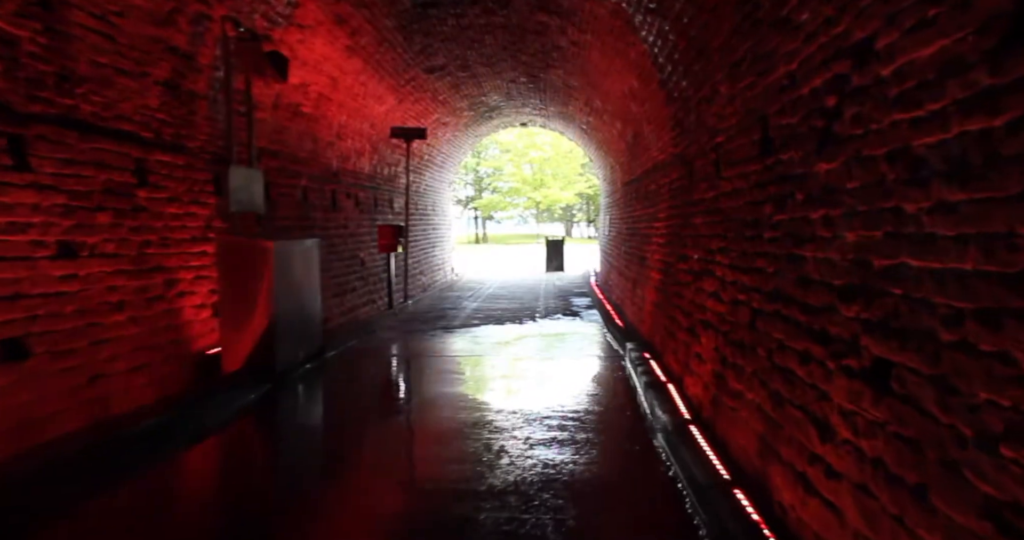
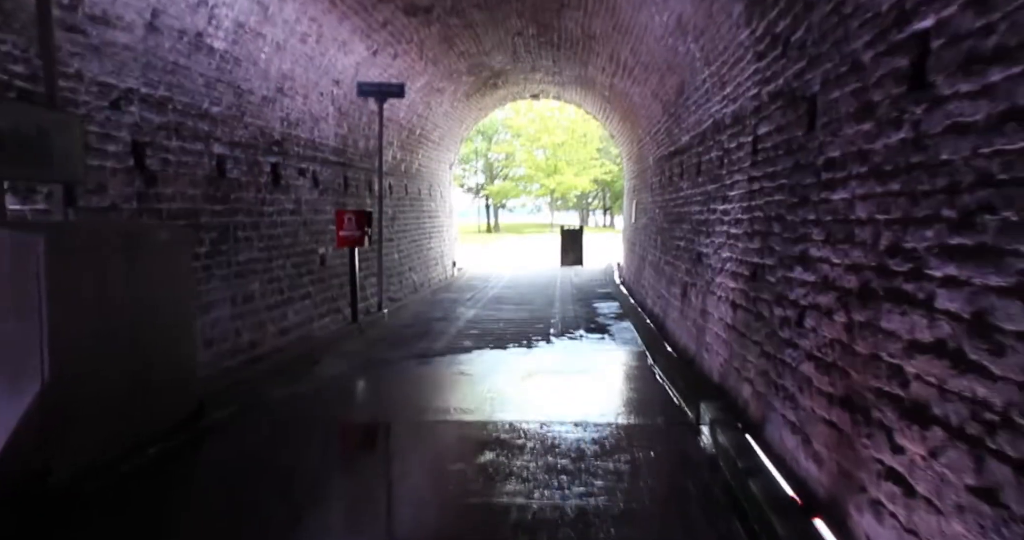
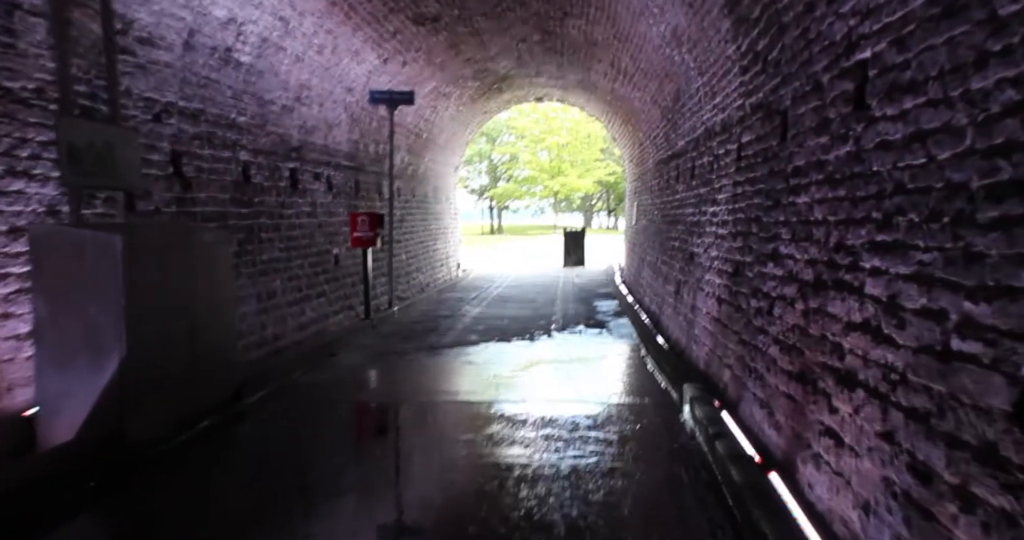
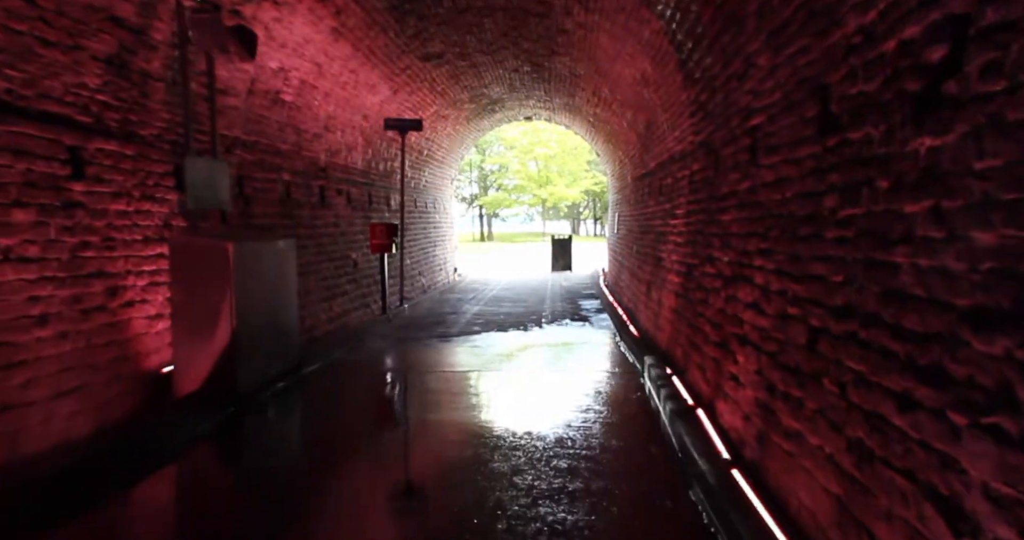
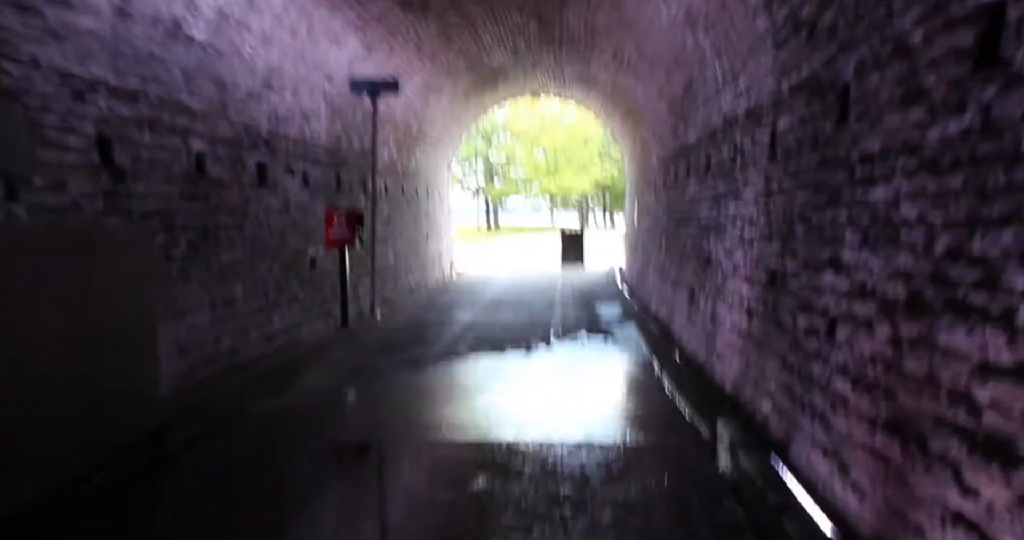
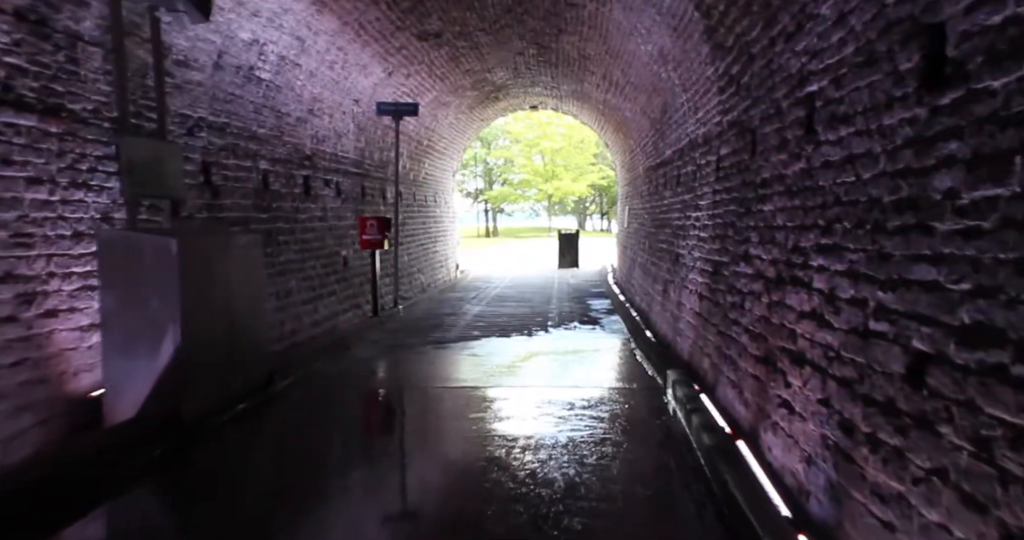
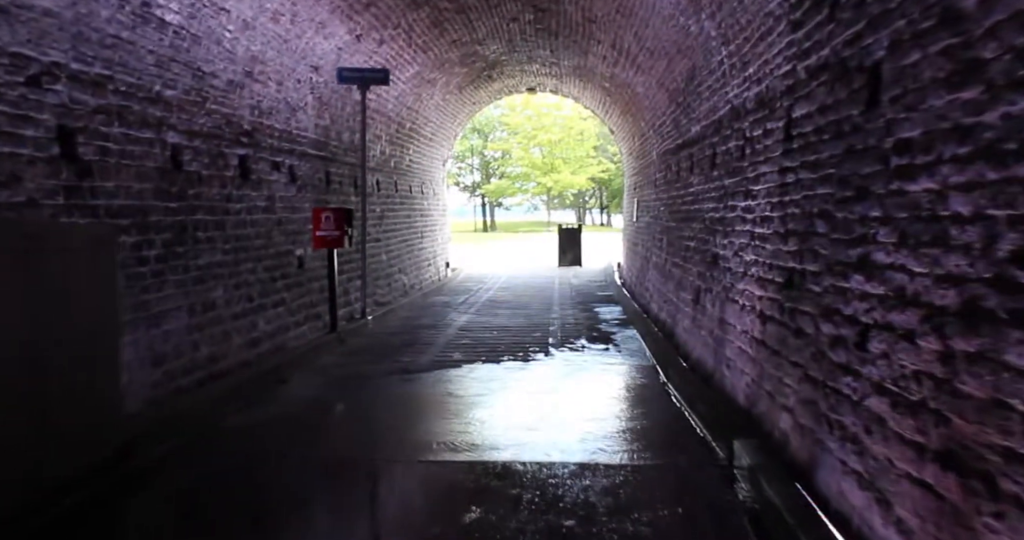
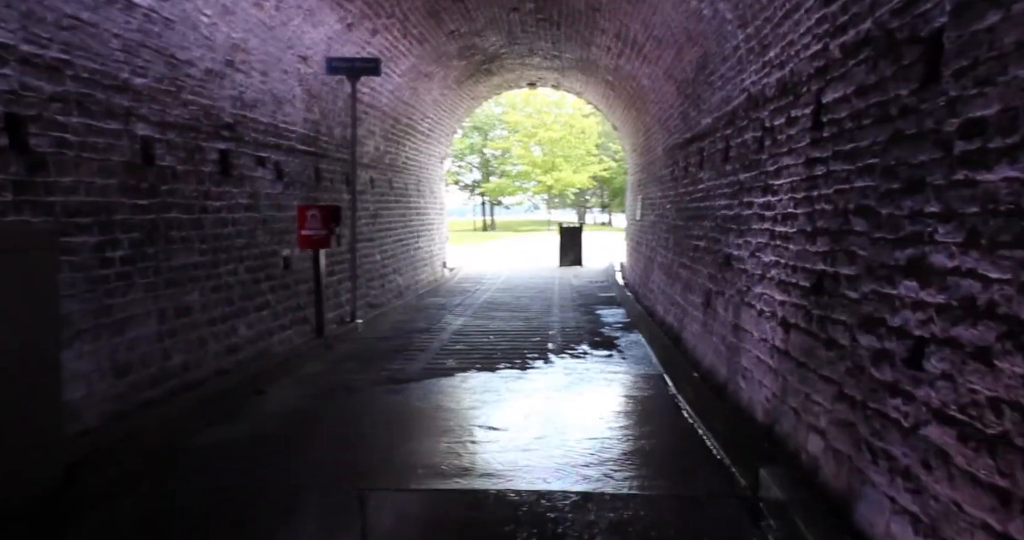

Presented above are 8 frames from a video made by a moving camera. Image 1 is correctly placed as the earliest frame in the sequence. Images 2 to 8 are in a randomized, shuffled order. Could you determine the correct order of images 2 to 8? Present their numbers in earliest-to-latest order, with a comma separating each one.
4, 6, 3, 2, 5, 7, 8
